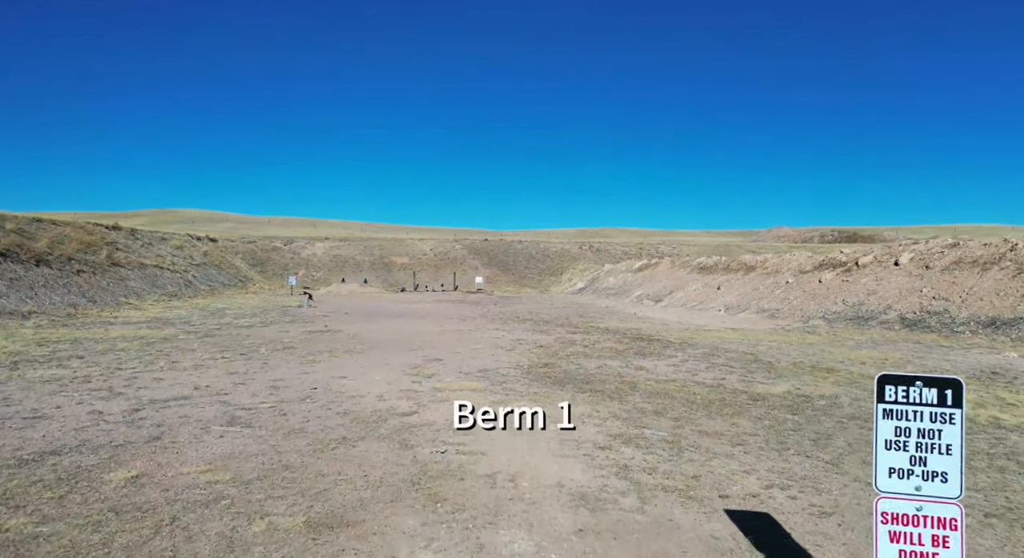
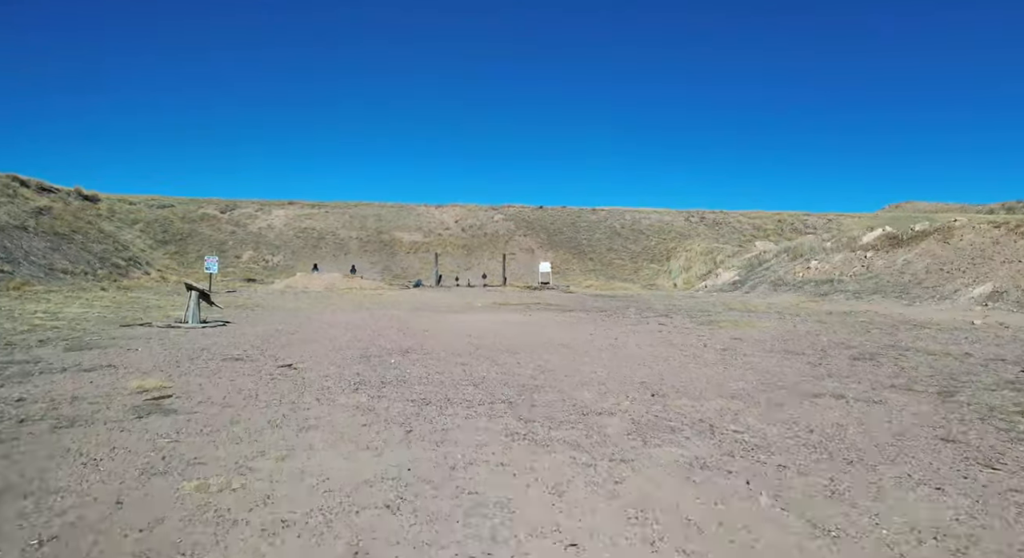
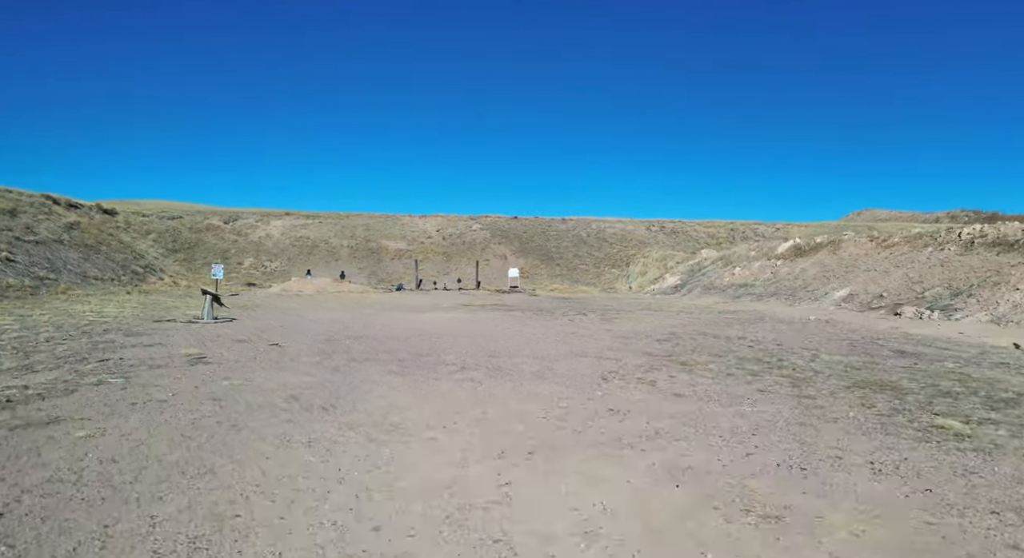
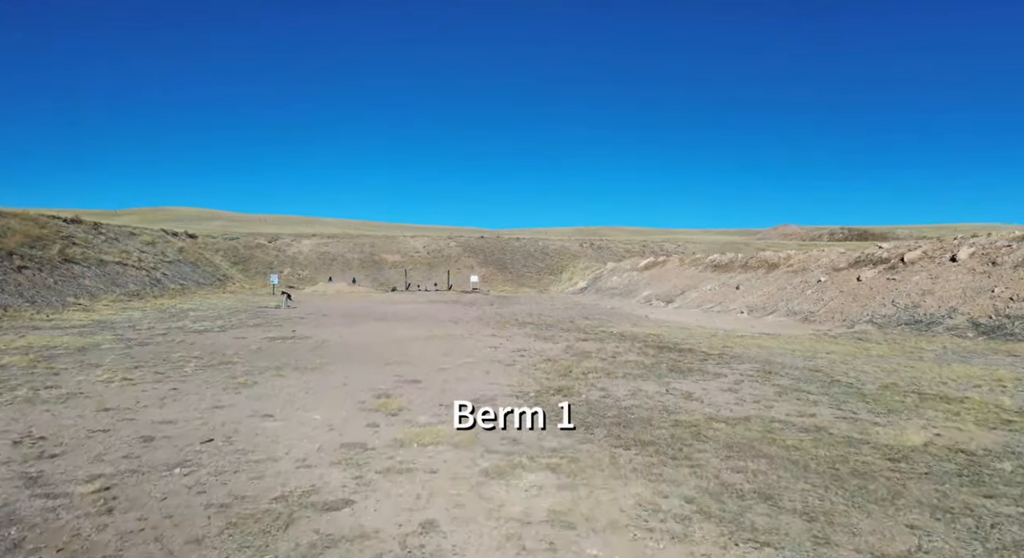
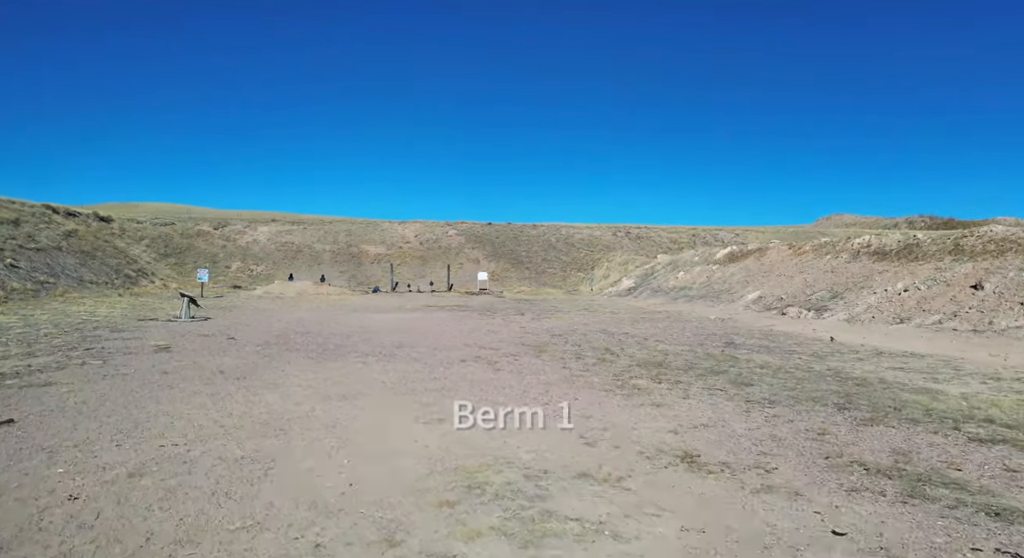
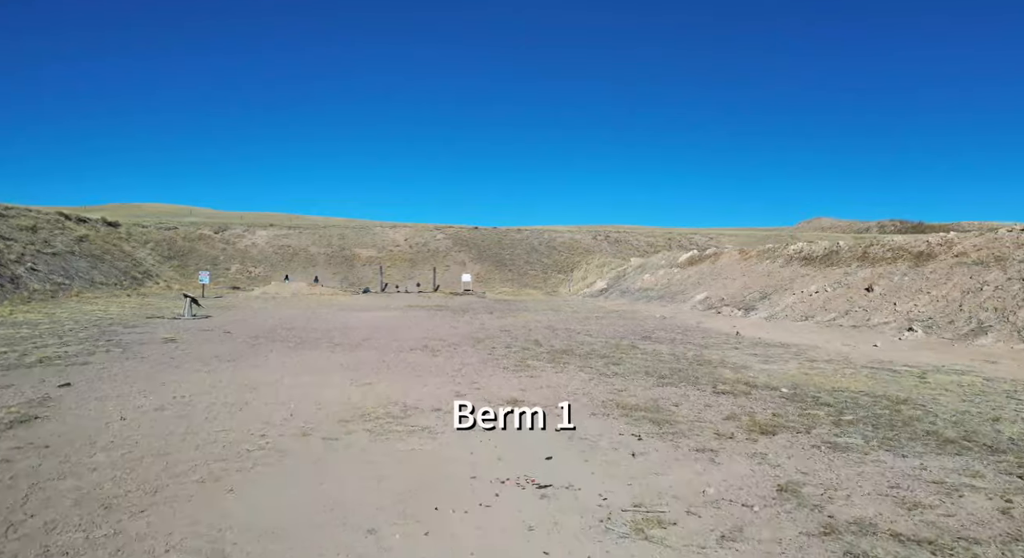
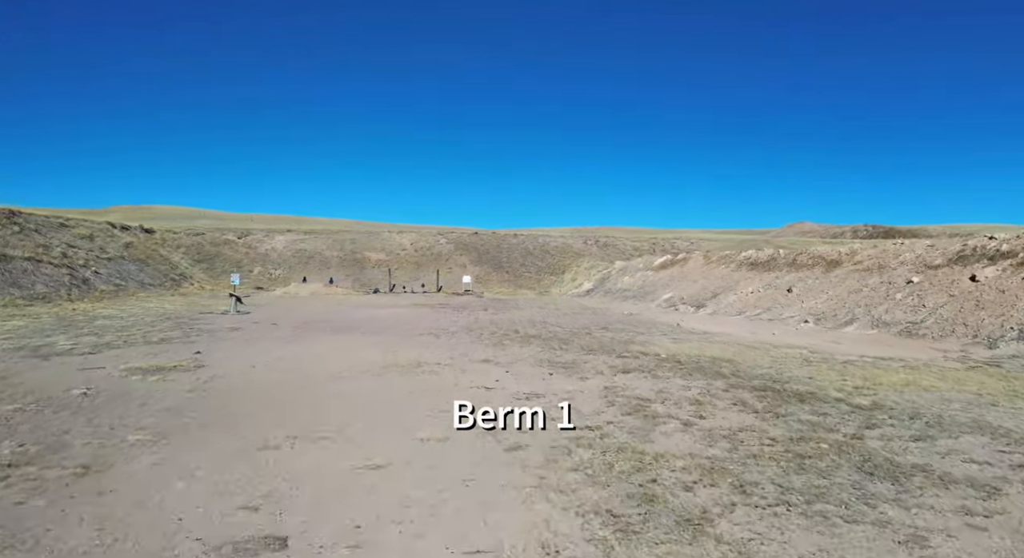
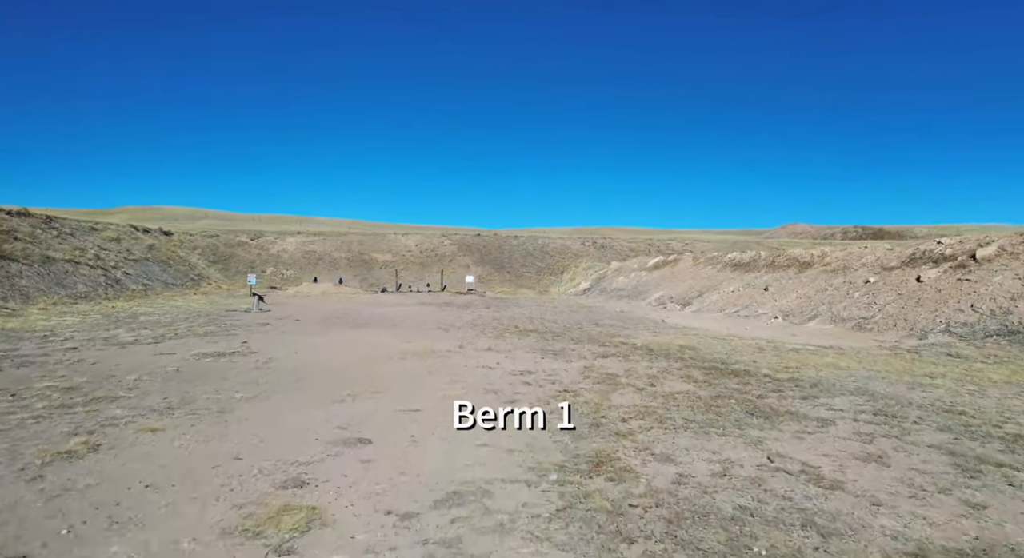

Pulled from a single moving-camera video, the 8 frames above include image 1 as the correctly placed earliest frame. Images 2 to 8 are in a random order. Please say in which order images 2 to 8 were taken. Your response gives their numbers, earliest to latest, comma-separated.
4, 8, 7, 6, 5, 3, 2
